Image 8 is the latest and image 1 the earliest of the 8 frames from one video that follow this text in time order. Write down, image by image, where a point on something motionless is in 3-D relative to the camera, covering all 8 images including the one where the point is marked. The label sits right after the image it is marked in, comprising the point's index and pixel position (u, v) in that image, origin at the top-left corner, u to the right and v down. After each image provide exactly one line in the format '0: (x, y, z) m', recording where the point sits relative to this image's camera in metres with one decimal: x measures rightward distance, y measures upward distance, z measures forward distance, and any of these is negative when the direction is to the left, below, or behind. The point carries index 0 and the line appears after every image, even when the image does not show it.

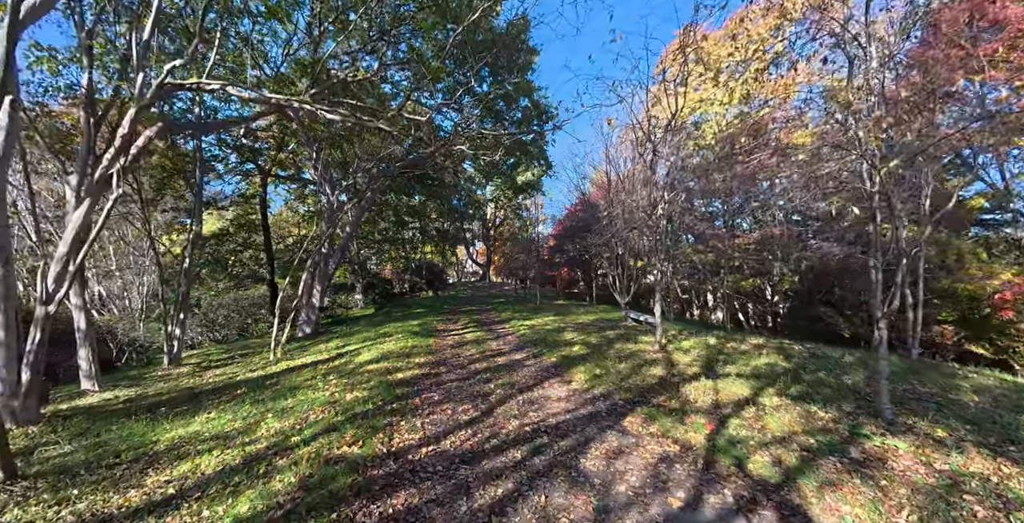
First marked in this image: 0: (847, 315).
0: (+9.5, -1.5, +11.0) m
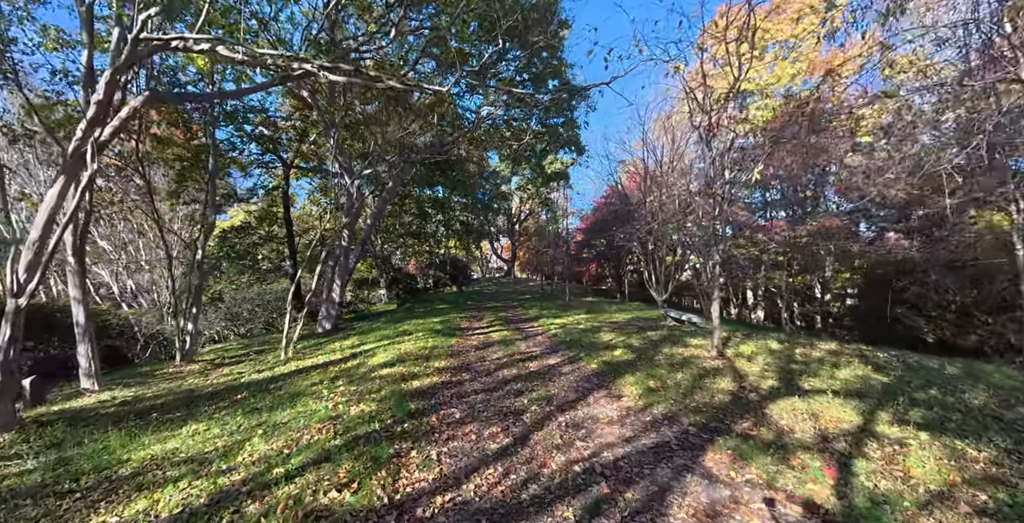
0: (+10.2, -1.3, +9.7) m
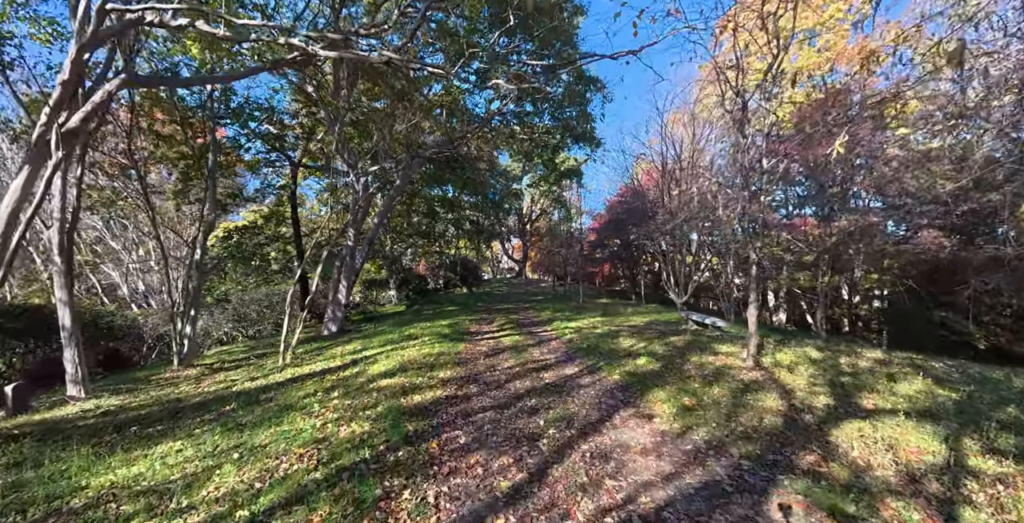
0: (+10.5, -1.3, +8.9) m
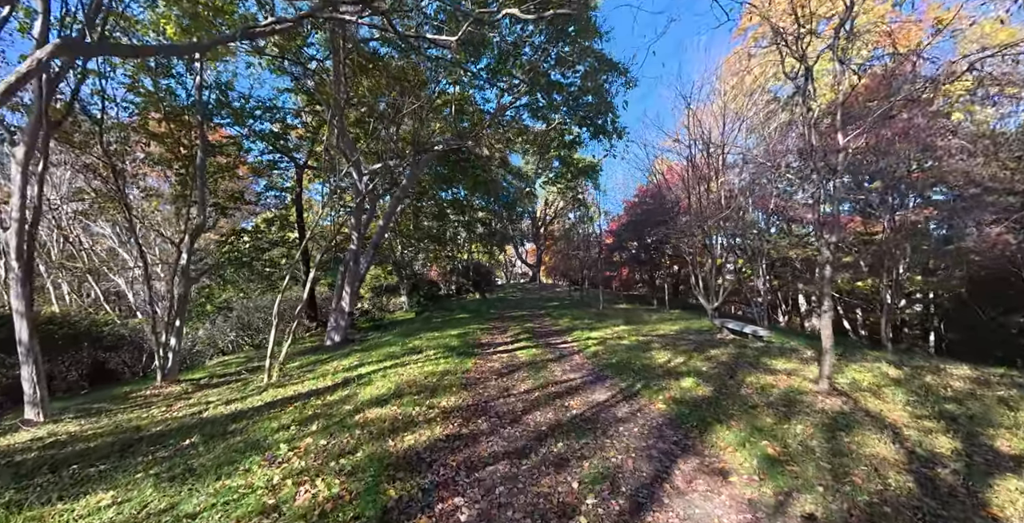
0: (+10.8, -1.3, +7.8) m
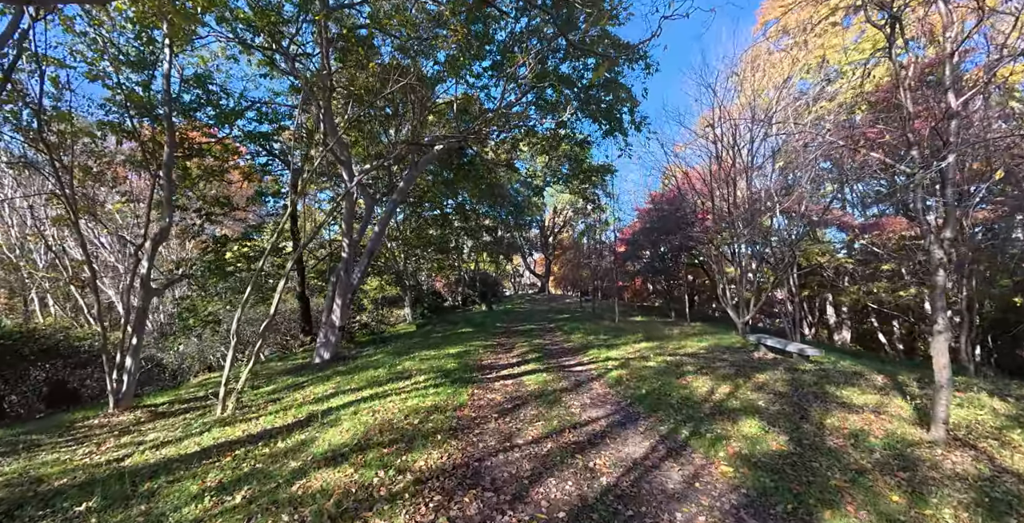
0: (+10.9, -1.4, +6.7) m
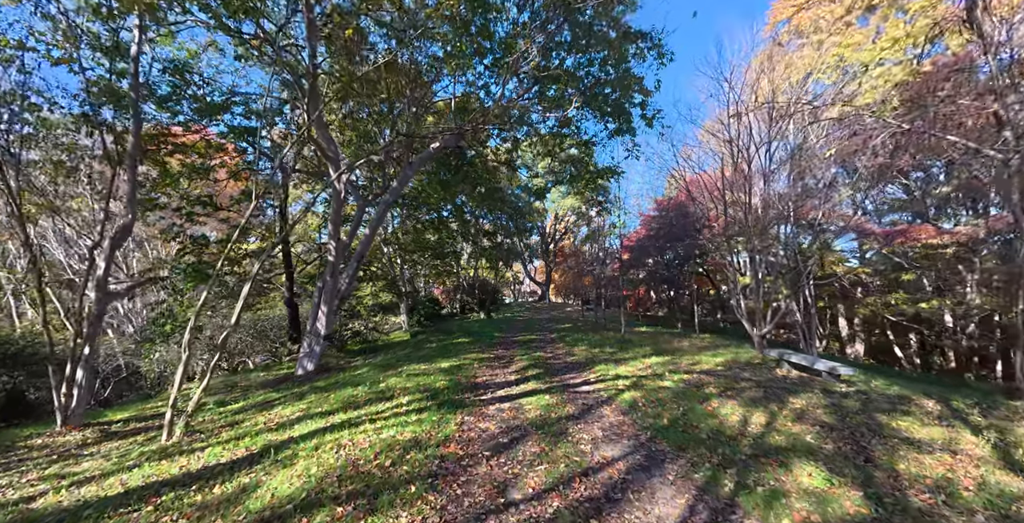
0: (+10.9, -1.6, +6.1) m
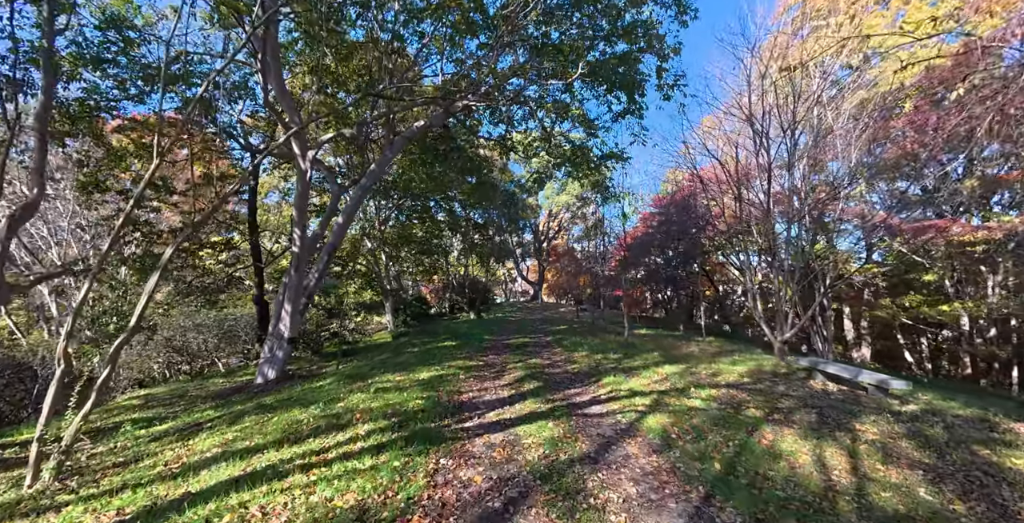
0: (+10.8, -1.6, +5.5) m
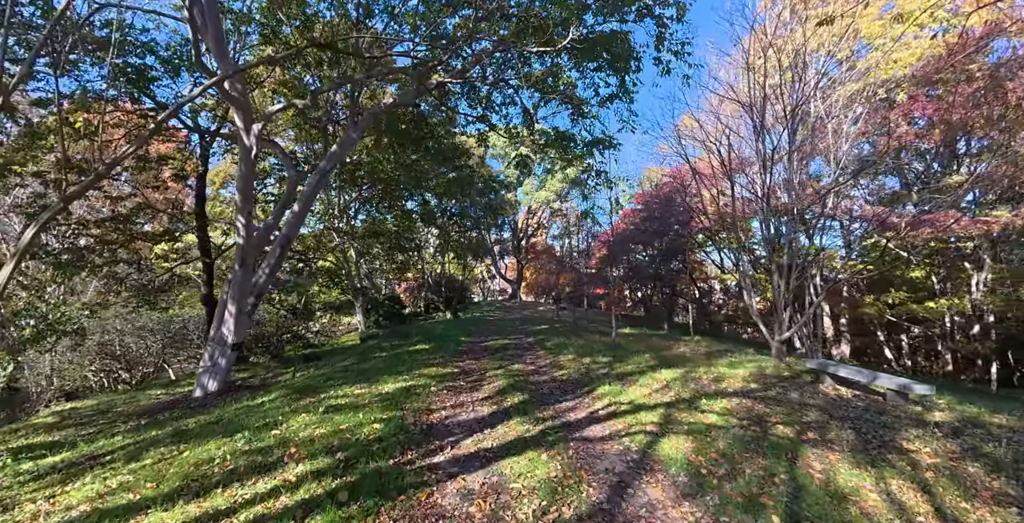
0: (+10.5, -1.5, +5.4) m
